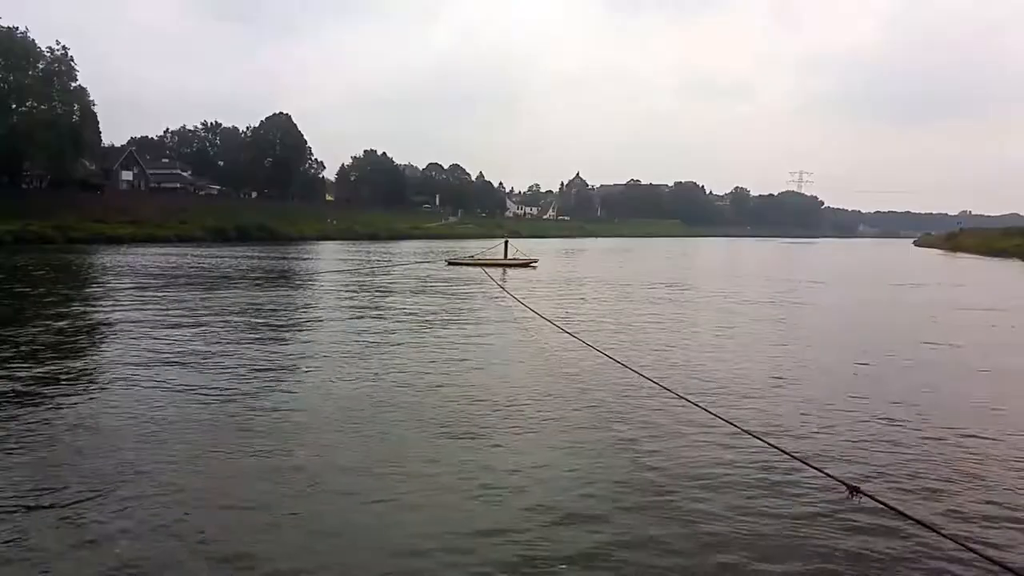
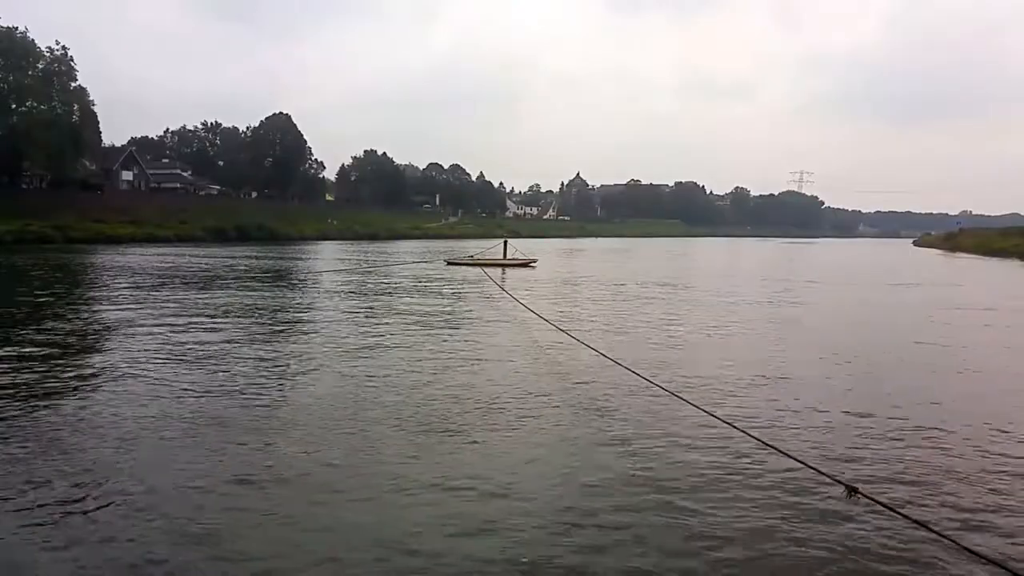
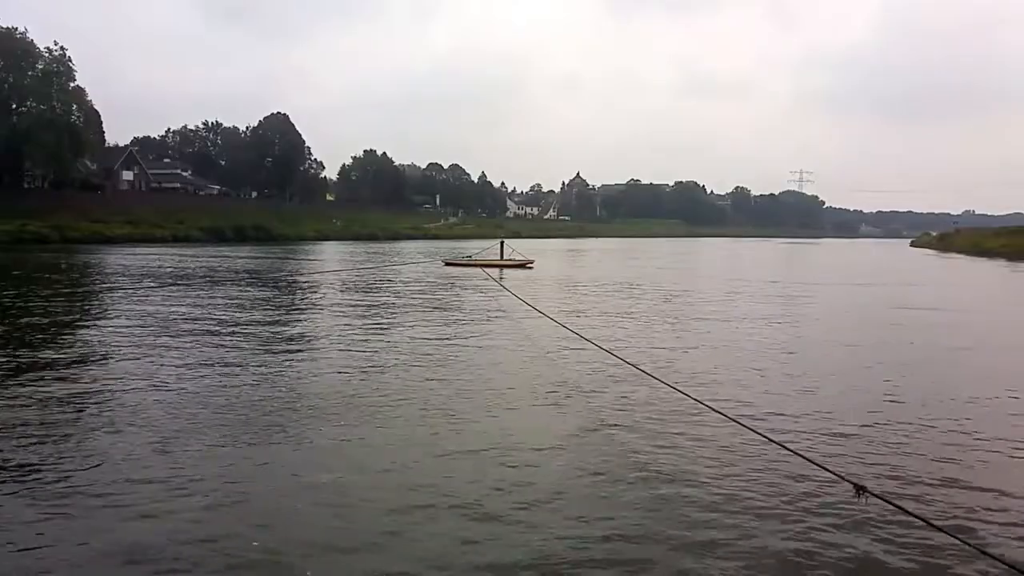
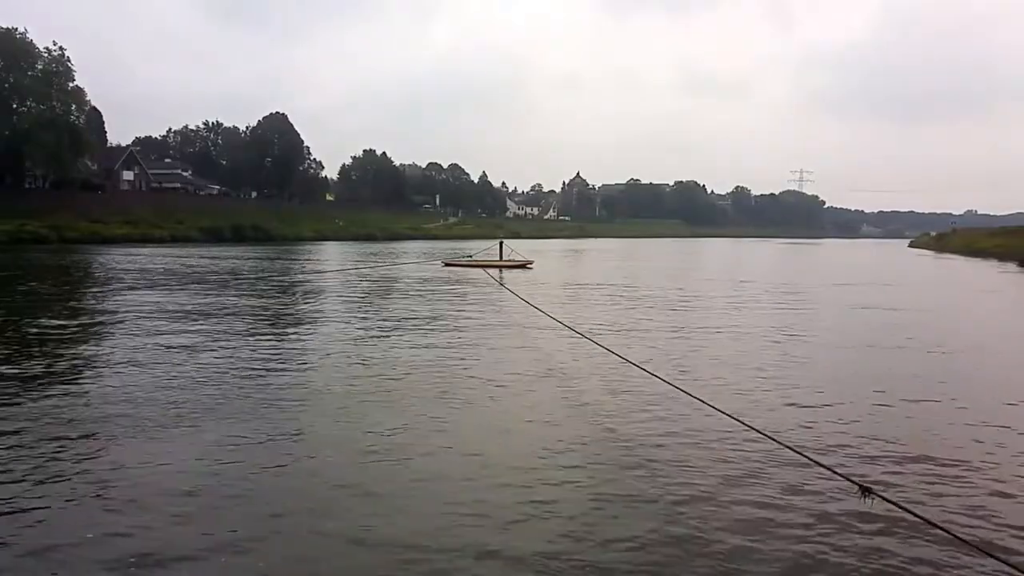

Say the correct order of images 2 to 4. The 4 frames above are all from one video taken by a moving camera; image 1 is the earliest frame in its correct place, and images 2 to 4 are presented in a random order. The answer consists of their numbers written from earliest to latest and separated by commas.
2, 3, 4
